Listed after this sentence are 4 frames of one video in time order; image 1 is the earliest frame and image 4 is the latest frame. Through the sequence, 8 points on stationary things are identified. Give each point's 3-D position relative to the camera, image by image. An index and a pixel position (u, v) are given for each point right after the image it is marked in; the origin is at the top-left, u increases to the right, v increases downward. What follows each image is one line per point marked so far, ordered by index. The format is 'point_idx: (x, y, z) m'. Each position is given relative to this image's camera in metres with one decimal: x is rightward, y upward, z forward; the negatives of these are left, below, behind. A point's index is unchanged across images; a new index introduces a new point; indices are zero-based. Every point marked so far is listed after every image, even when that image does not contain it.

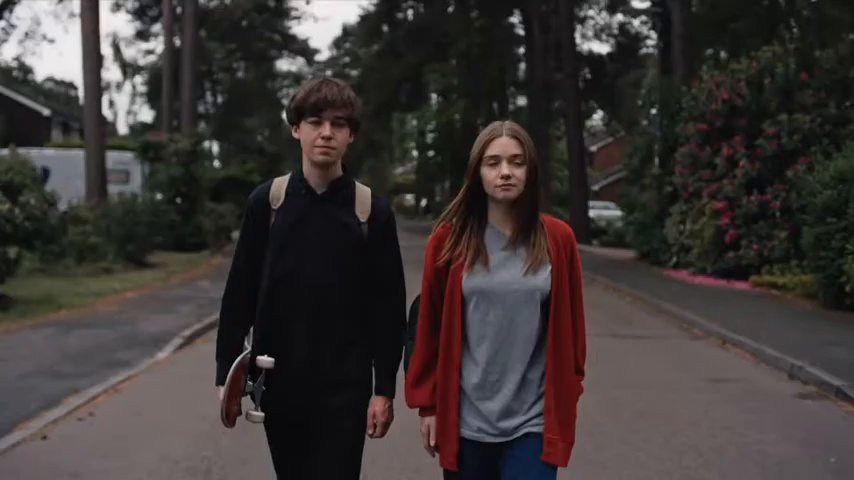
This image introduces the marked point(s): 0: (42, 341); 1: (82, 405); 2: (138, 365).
0: (-4.4, -1.1, +13.9) m
1: (-2.9, -1.4, +10.6) m
2: (-3.0, -1.3, +12.9) m
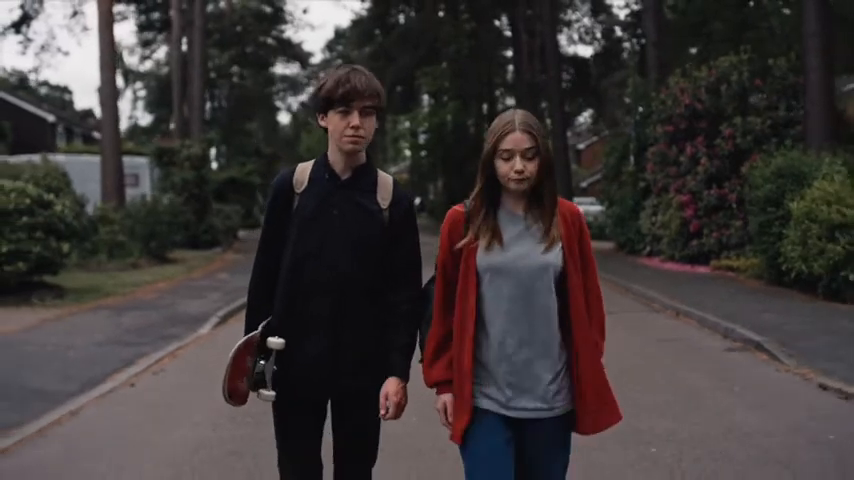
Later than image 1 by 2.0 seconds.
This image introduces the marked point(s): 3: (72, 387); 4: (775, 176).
0: (-4.4, -1.1, +16.4) m
1: (-2.9, -1.3, +13.1) m
2: (-3.0, -1.2, +15.5) m
3: (-3.3, -1.4, +11.3) m
4: (+5.5, +1.0, +19.4) m
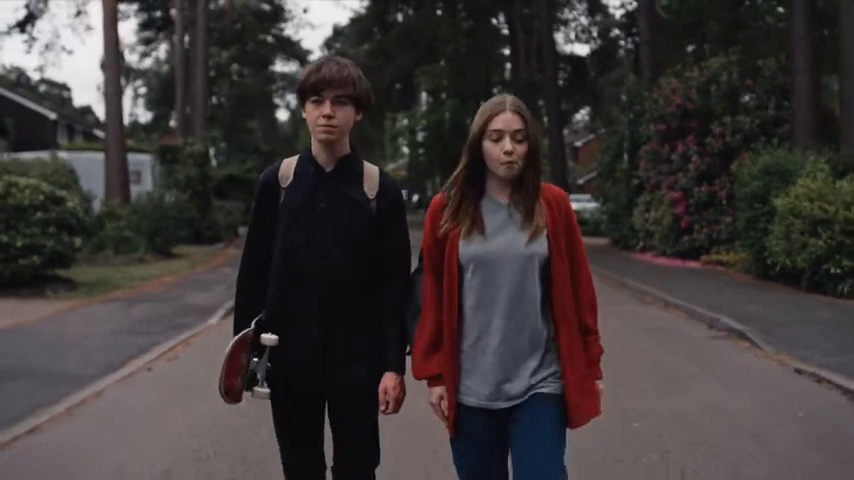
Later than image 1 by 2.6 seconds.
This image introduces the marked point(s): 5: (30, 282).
0: (-4.4, -1.0, +17.1) m
1: (-2.9, -1.2, +13.8) m
2: (-3.0, -1.1, +16.2) m
3: (-3.3, -1.3, +12.1) m
4: (+5.5, +1.1, +20.1) m
5: (-6.4, -0.7, +19.8) m
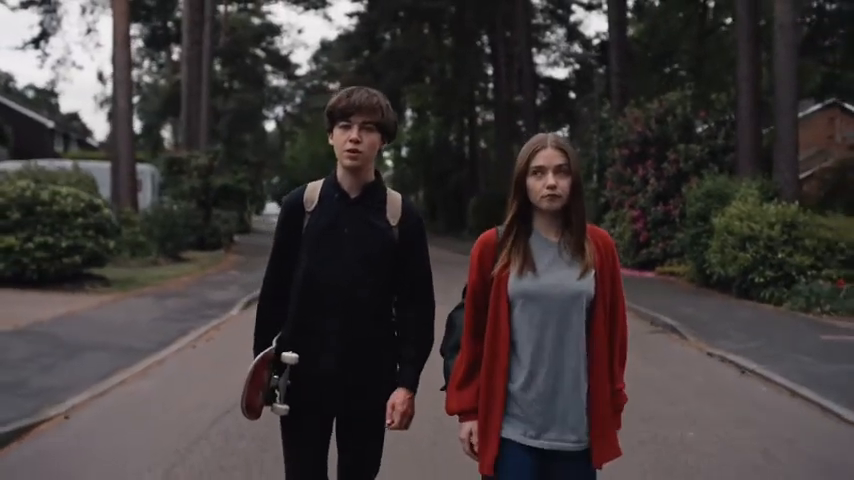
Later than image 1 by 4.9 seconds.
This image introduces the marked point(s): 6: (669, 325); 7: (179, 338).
0: (-4.6, -1.0, +20.1) m
1: (-3.1, -1.3, +16.8) m
2: (-3.2, -1.2, +19.1) m
3: (-3.4, -1.3, +15.0) m
4: (+5.3, +0.8, +23.3) m
5: (-6.7, -0.7, +22.8) m
6: (+3.4, -1.2, +17.4) m
7: (-3.3, -1.3, +15.9) m
